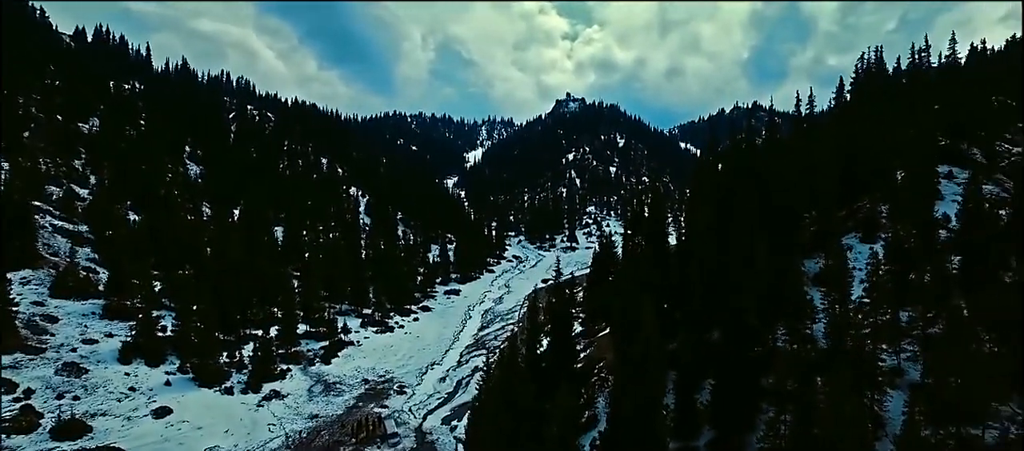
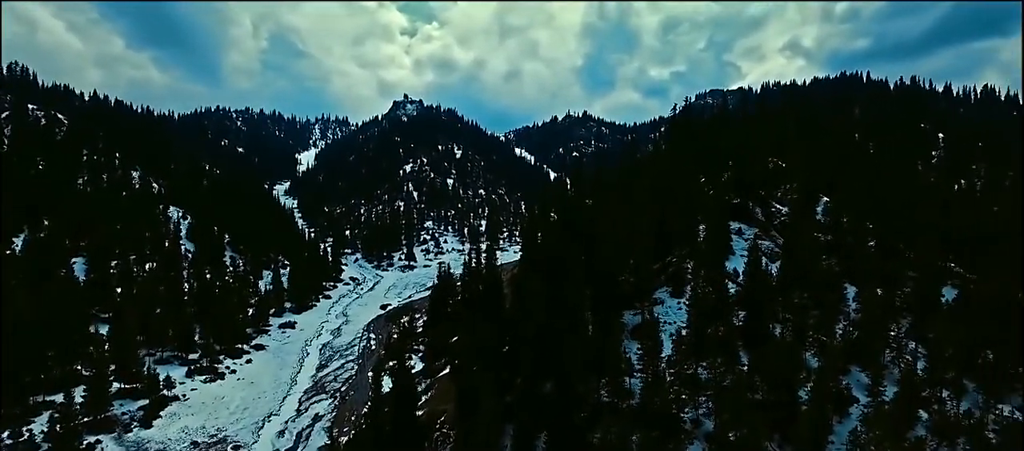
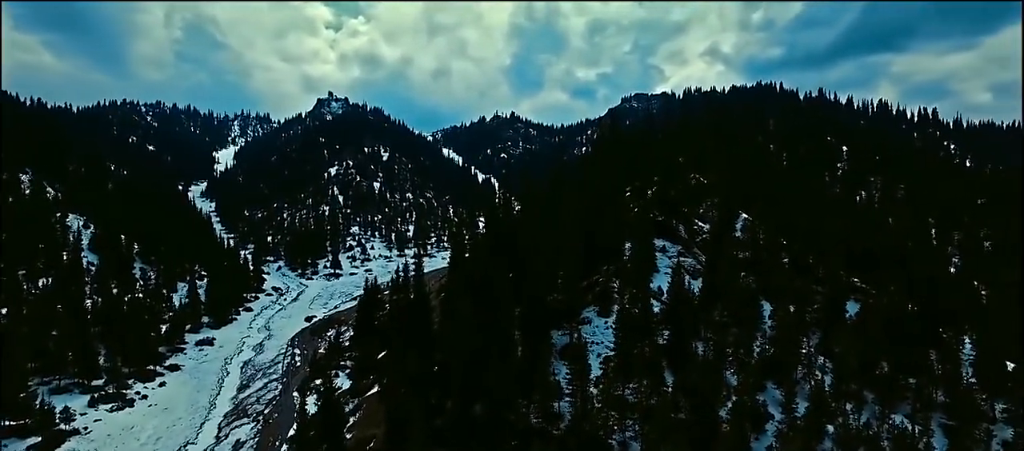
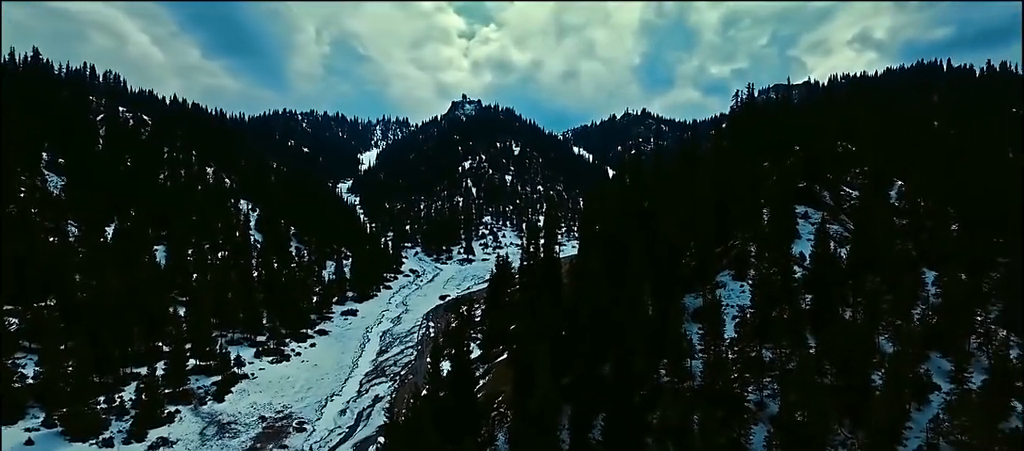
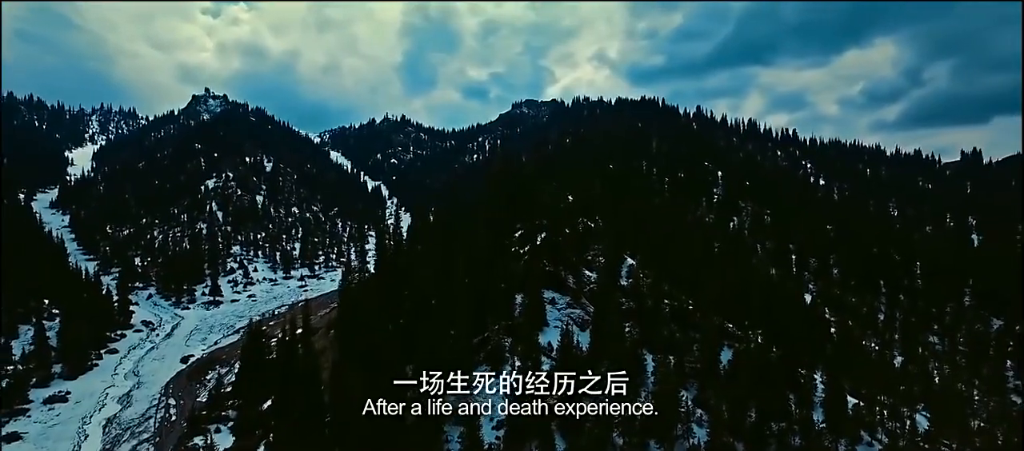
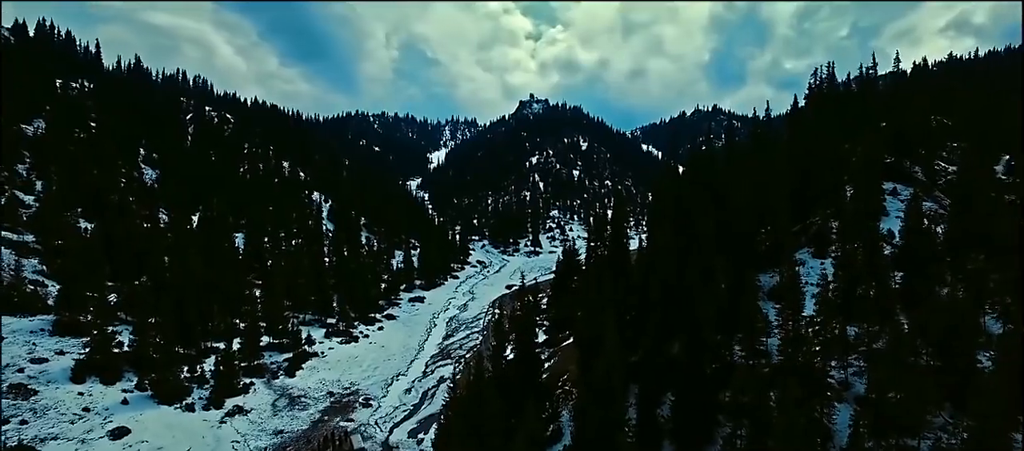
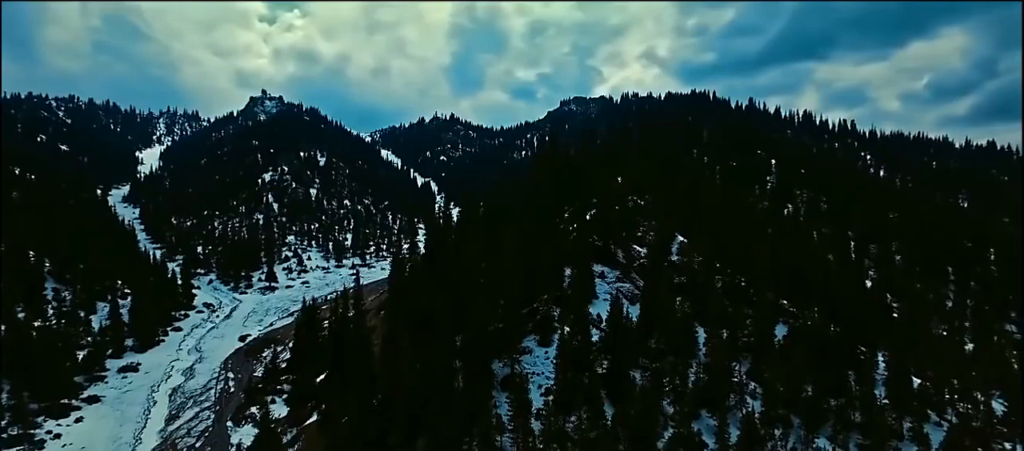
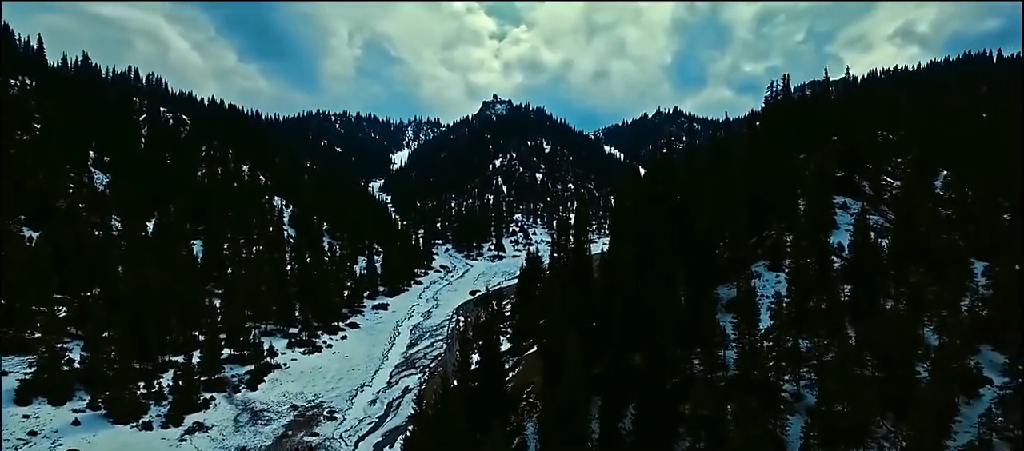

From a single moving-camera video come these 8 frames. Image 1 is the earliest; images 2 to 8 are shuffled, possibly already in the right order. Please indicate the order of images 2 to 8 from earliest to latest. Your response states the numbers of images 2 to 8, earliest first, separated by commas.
6, 8, 4, 2, 3, 7, 5
